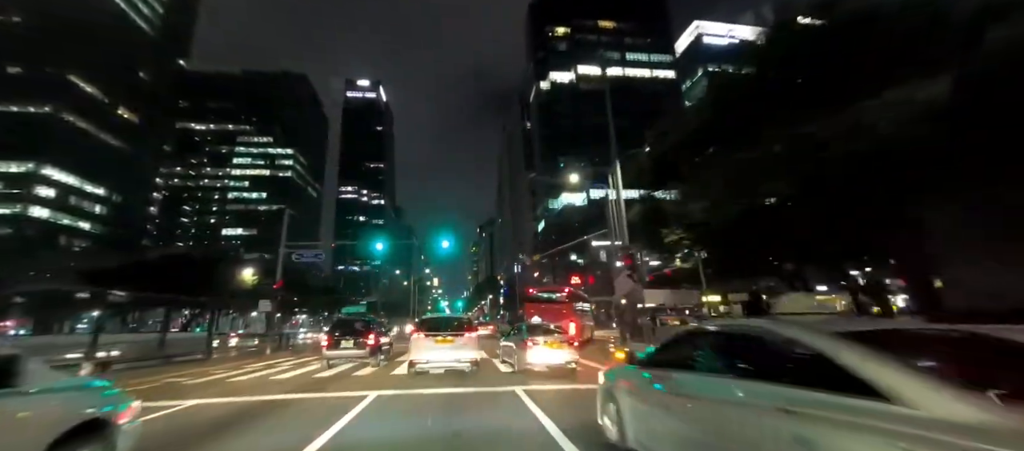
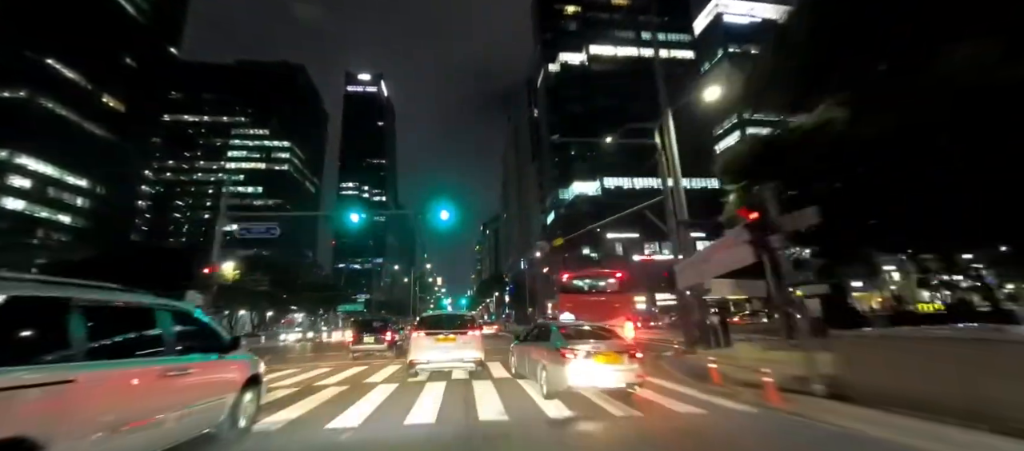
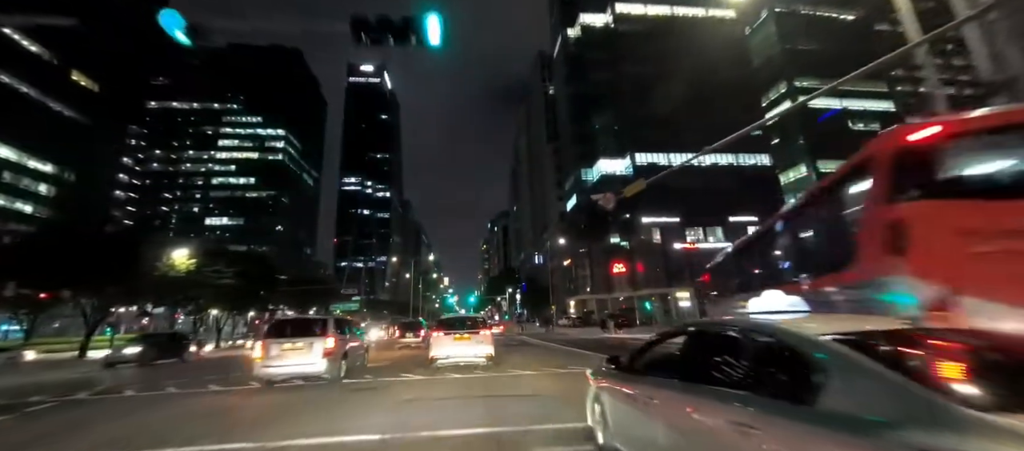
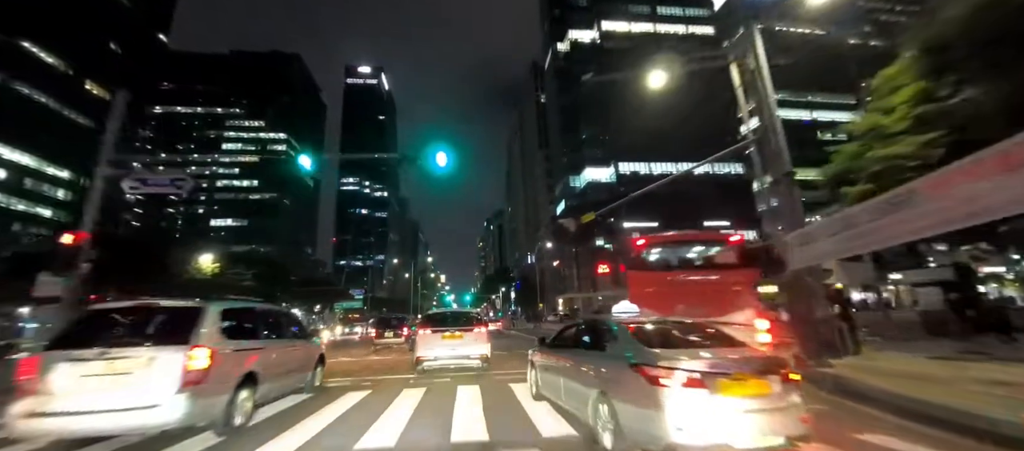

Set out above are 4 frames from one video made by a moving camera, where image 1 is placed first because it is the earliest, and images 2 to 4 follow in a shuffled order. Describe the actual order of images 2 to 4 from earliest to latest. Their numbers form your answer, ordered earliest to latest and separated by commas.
2, 4, 3
